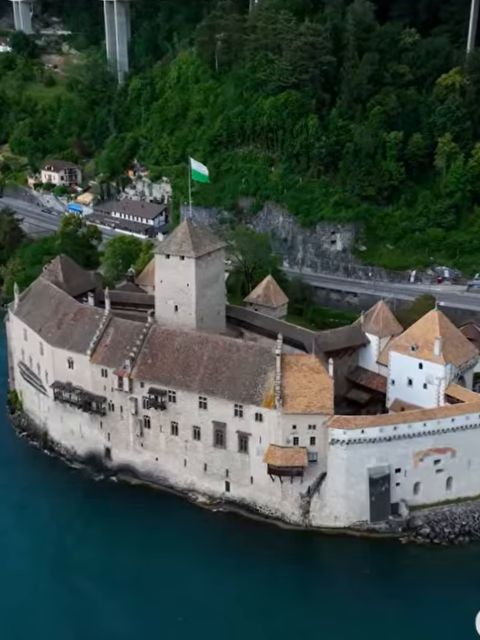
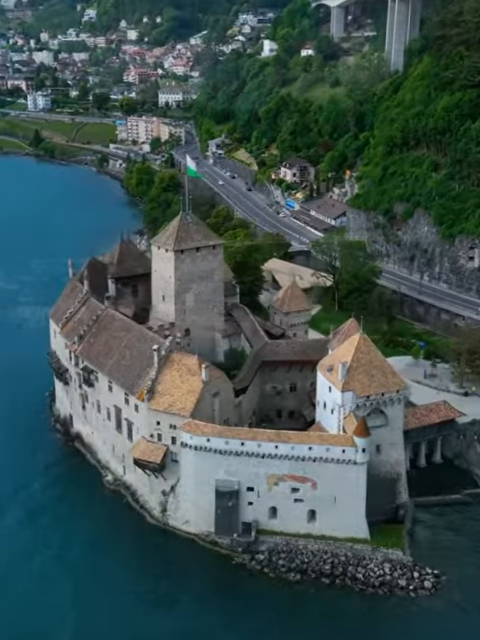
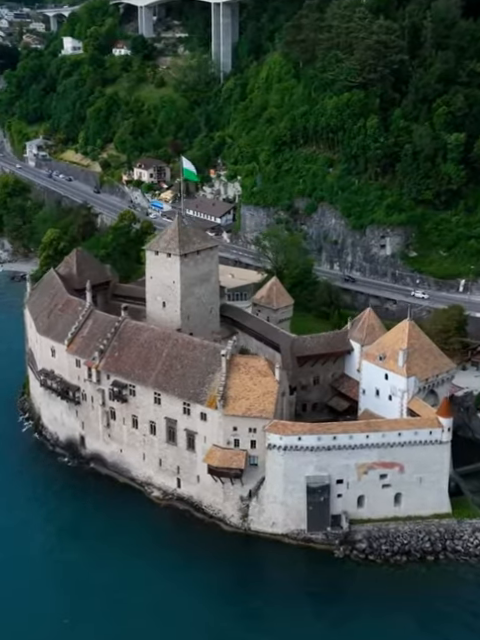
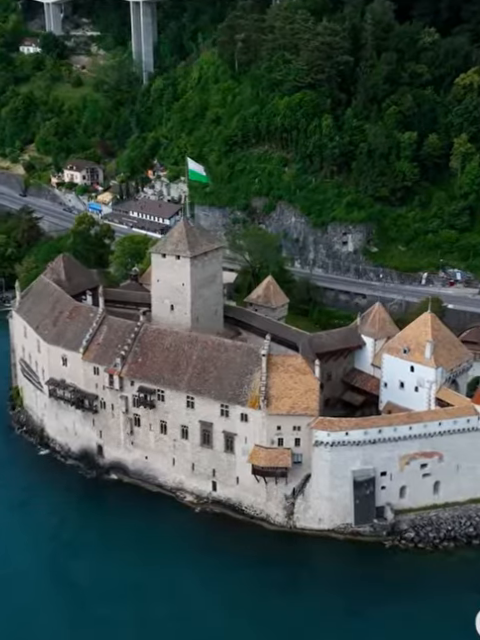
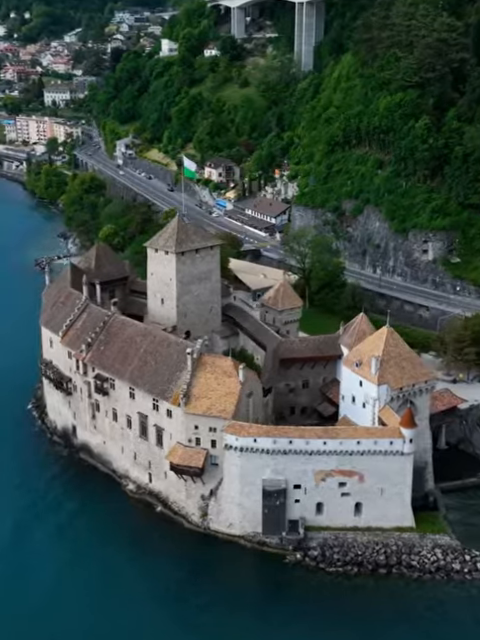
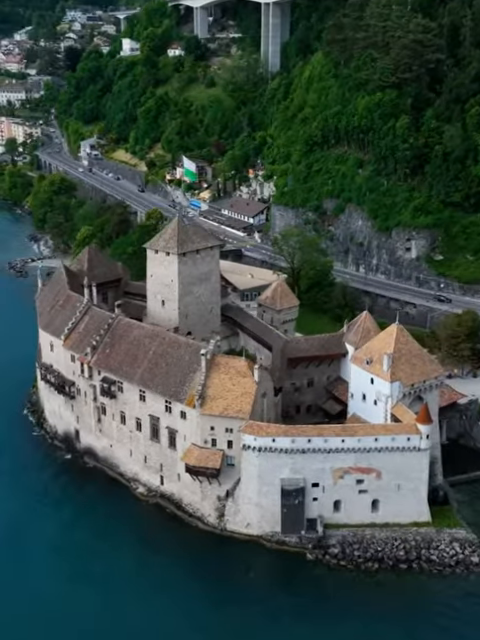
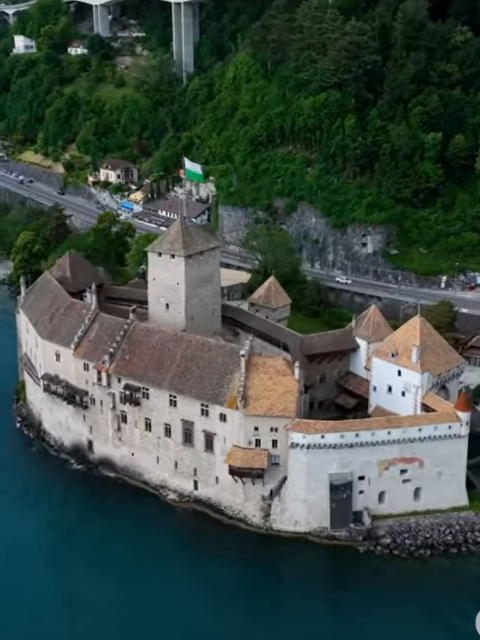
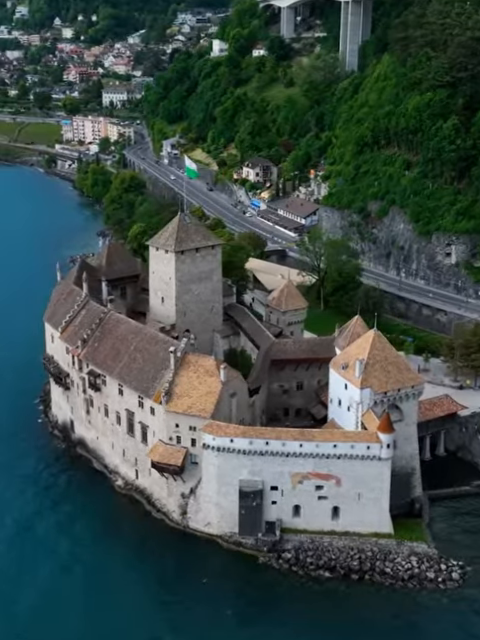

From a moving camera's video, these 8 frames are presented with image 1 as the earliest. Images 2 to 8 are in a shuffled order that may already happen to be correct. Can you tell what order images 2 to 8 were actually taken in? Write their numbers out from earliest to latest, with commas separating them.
4, 7, 3, 6, 5, 8, 2
